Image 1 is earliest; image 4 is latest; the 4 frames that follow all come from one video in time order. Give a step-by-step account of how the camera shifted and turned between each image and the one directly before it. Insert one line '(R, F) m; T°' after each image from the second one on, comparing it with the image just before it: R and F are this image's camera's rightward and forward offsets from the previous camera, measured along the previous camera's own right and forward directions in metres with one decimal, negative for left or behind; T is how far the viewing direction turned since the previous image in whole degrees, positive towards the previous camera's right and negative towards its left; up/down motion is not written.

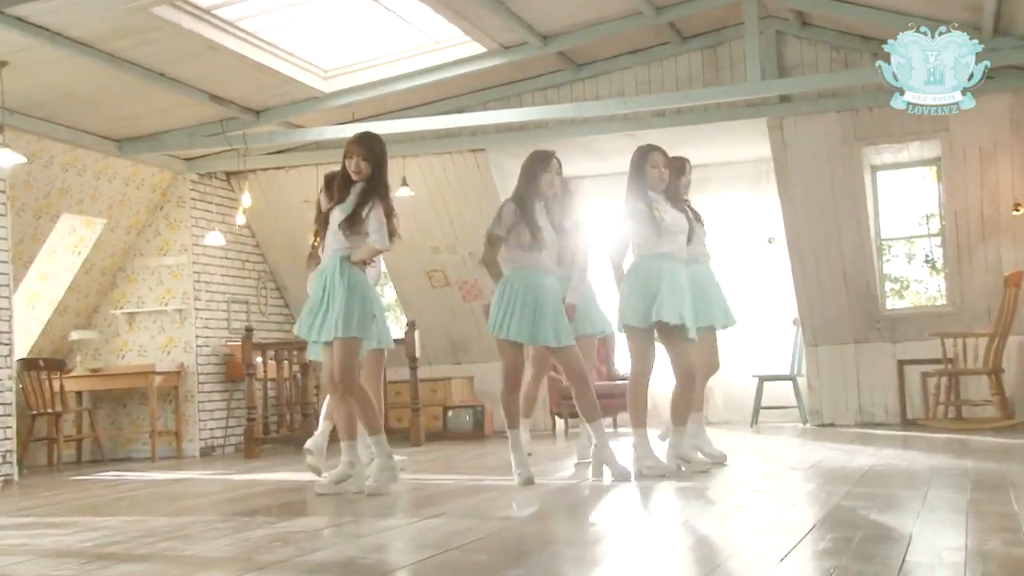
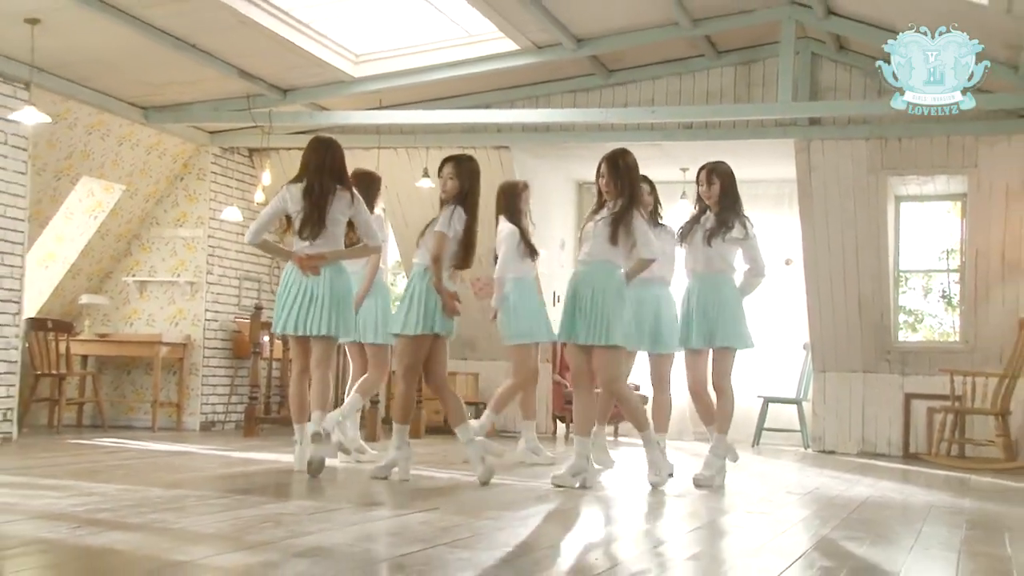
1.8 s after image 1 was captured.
(-0.1, 0.0) m; 0°
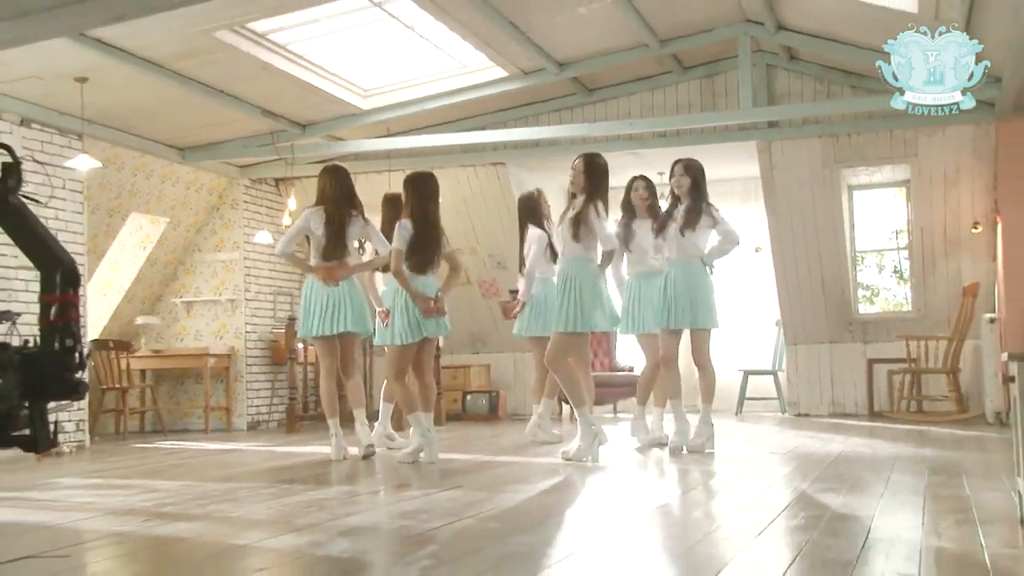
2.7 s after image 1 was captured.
(0.0, -1.0) m; 0°
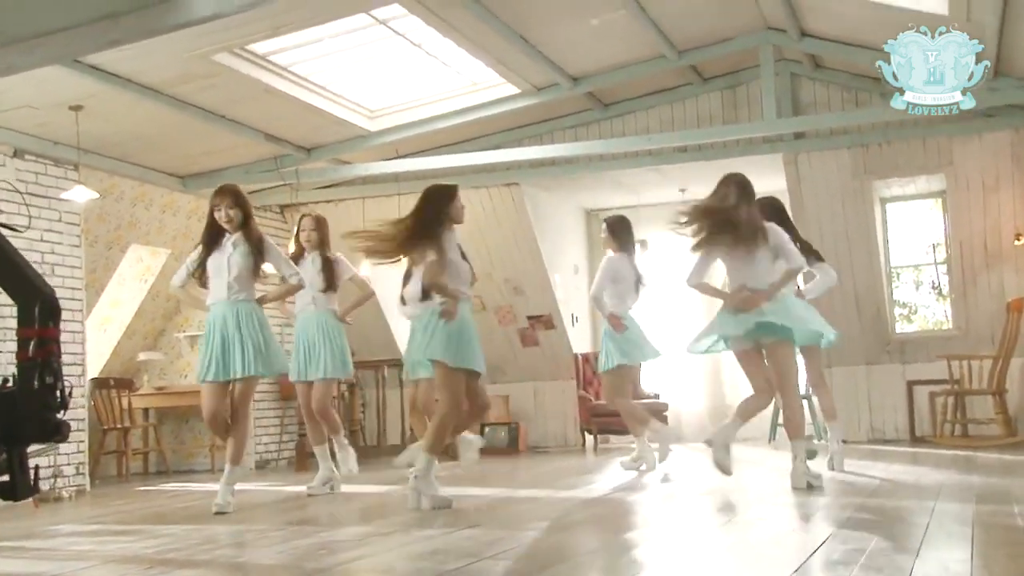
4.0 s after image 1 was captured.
(0.0, +0.4) m; -1°
